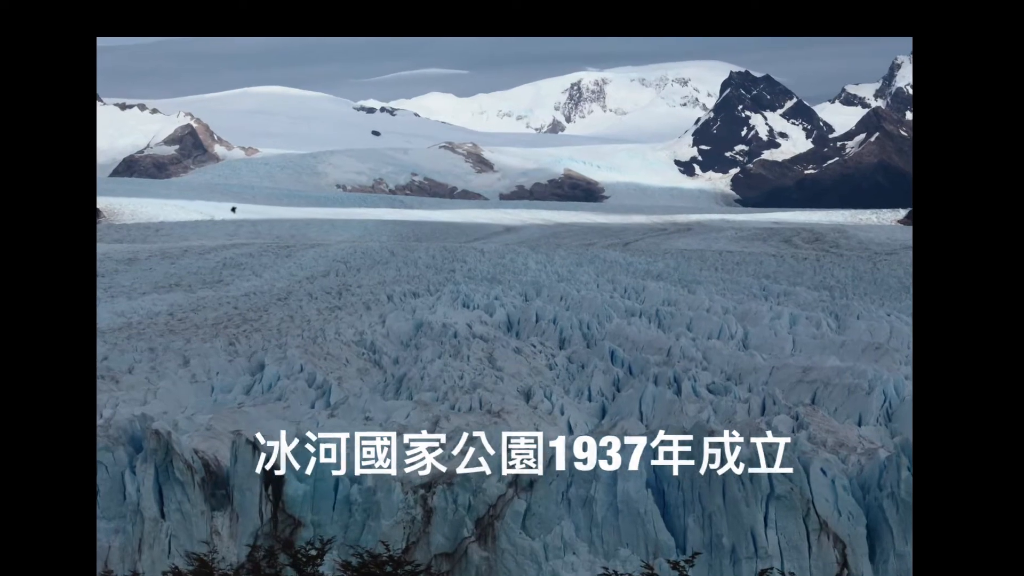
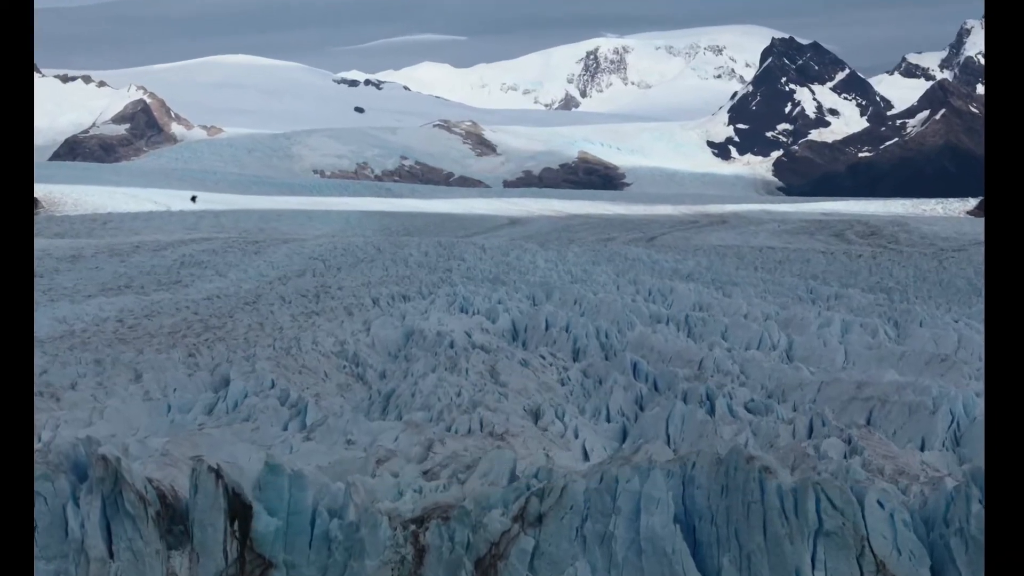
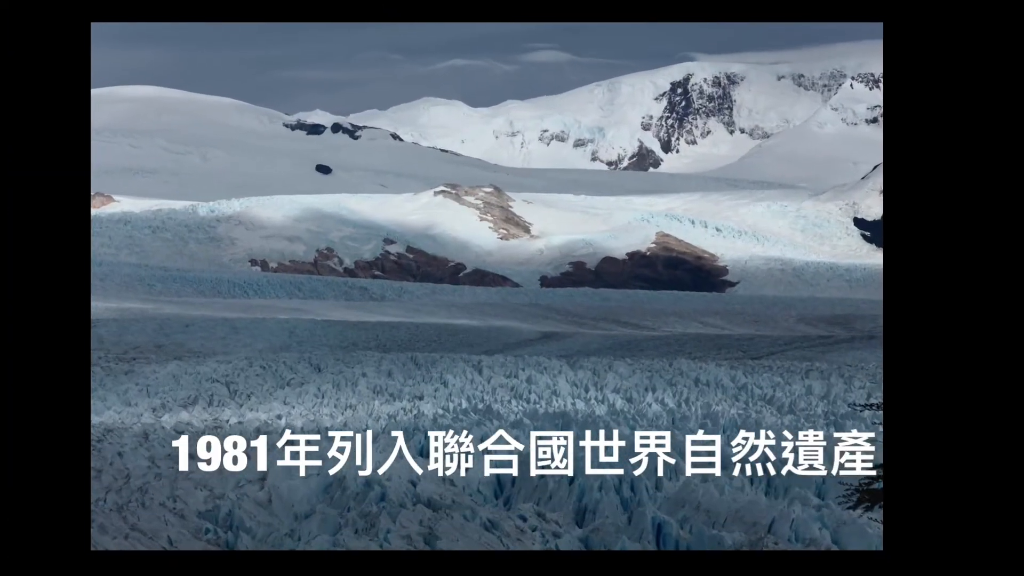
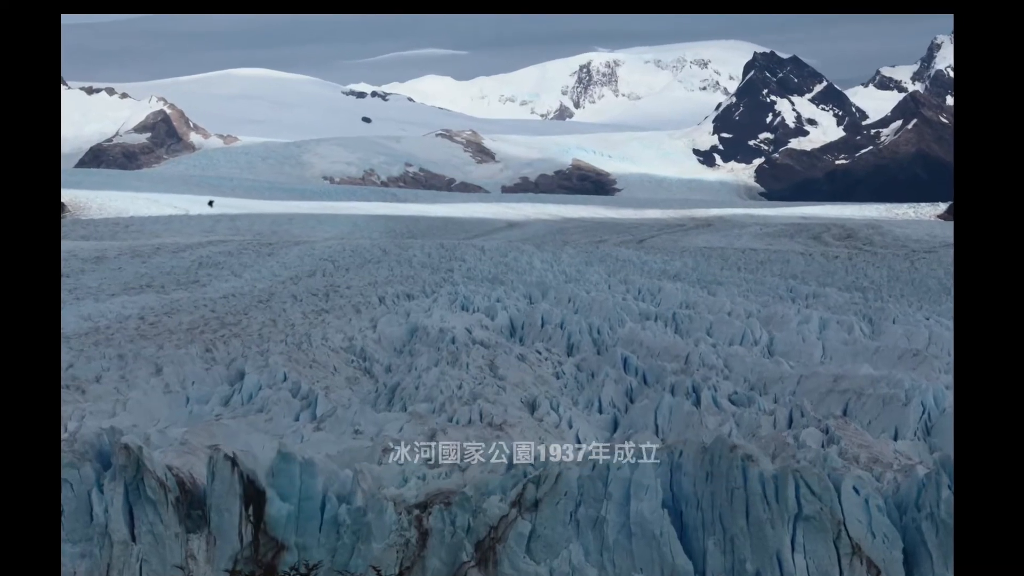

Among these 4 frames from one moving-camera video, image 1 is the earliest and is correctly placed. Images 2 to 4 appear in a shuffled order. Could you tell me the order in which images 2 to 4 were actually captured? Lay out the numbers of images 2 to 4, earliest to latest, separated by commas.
4, 2, 3
